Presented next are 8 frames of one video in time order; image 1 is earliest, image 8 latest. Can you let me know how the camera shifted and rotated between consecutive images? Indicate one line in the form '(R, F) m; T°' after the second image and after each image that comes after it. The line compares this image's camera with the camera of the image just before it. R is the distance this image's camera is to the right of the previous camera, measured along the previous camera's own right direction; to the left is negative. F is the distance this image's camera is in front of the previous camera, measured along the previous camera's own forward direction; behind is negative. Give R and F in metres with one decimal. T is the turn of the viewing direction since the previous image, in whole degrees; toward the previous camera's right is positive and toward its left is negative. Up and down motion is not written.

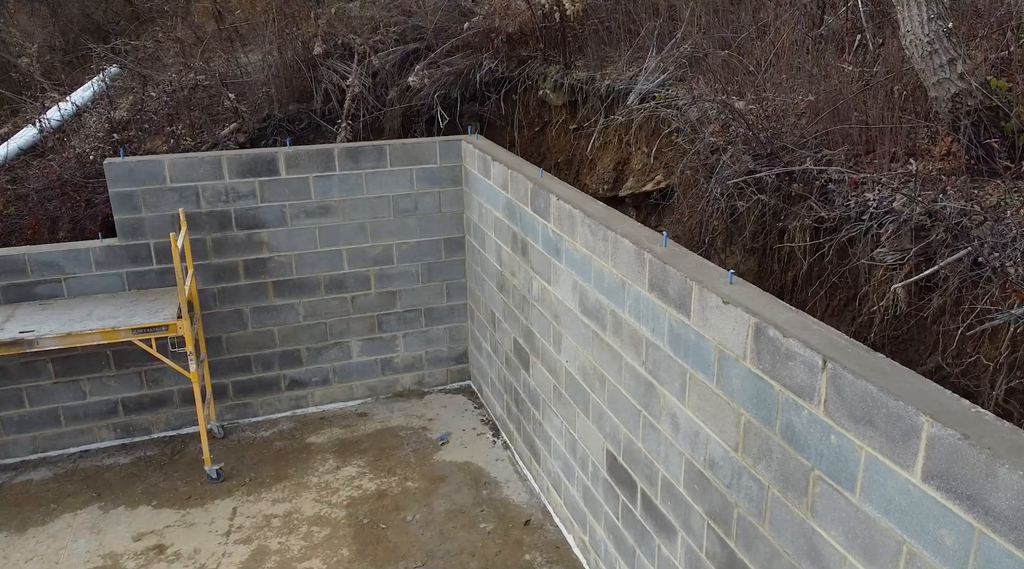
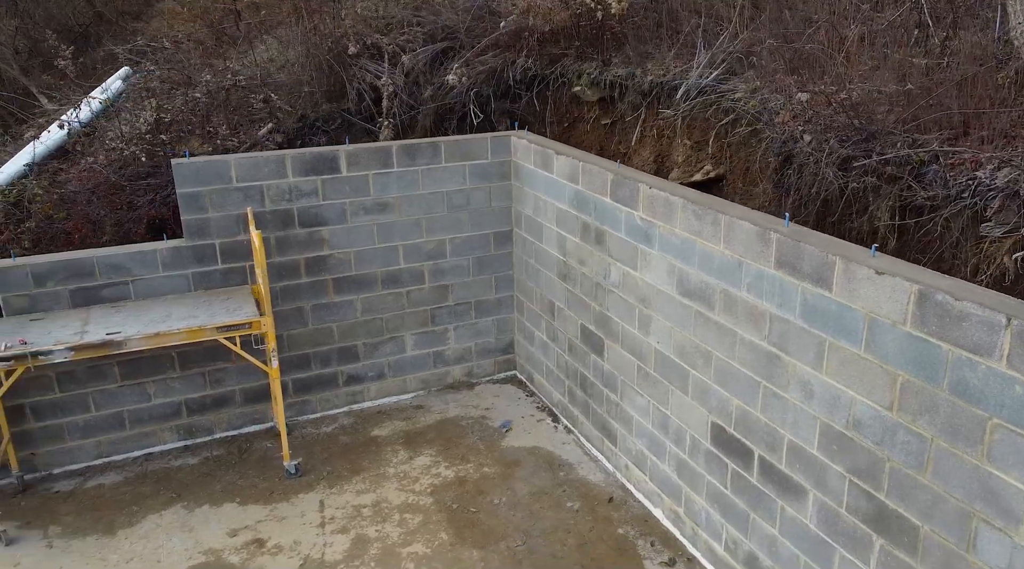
(-0.7, -0.1) m; +4°
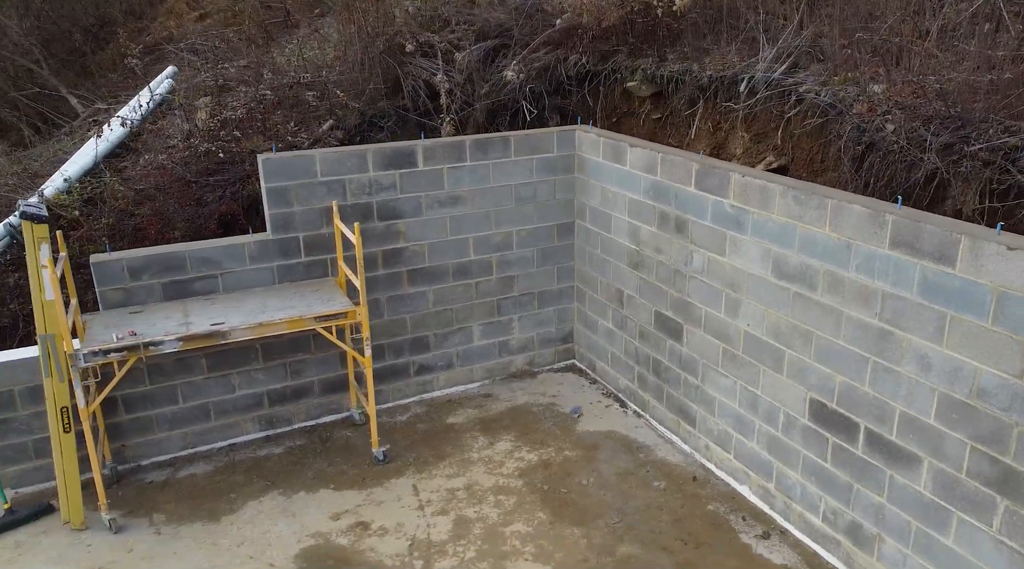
(-0.6, -0.1) m; +2°
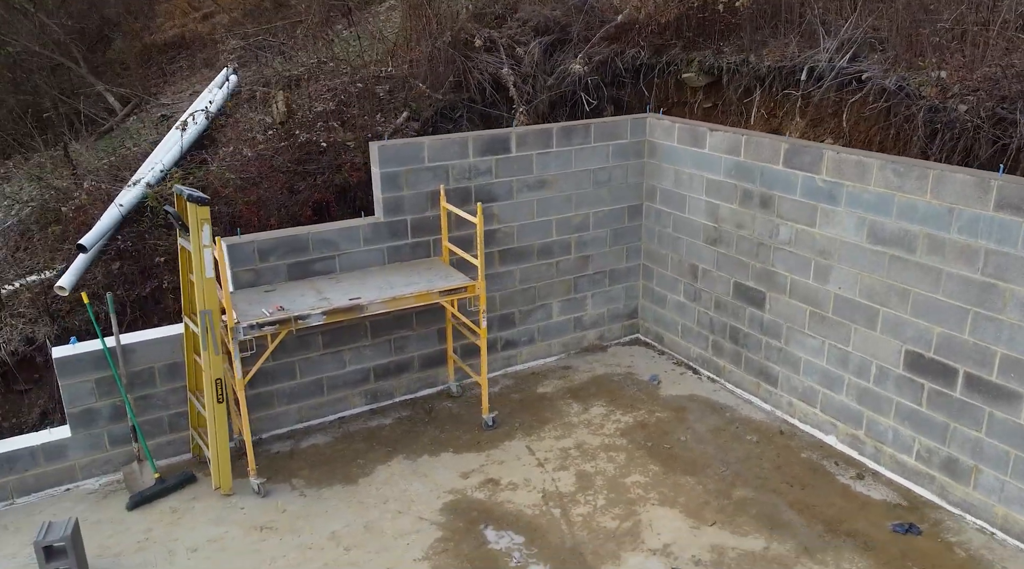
(-0.8, -0.3) m; +3°
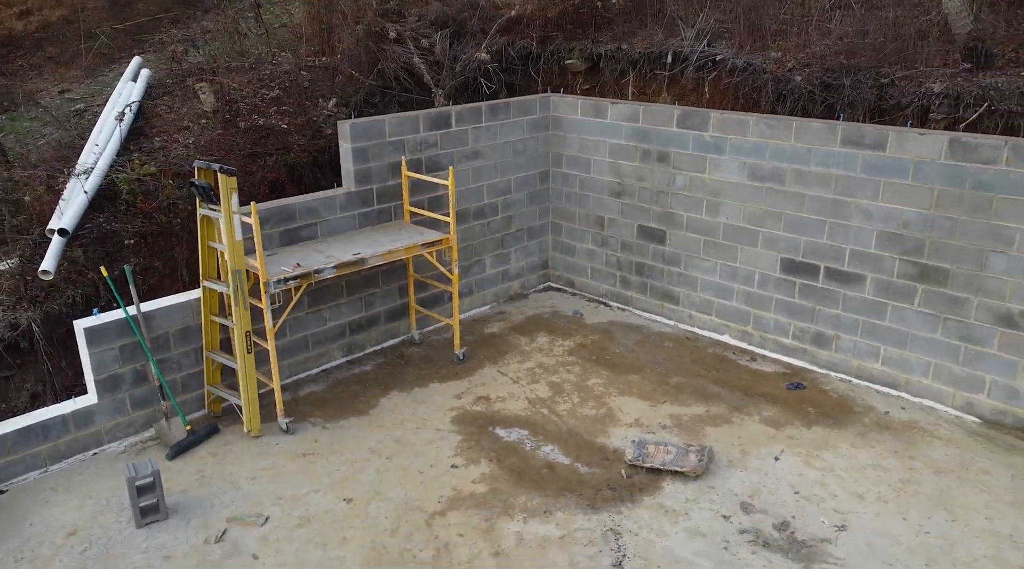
(-1.1, -0.8) m; +14°
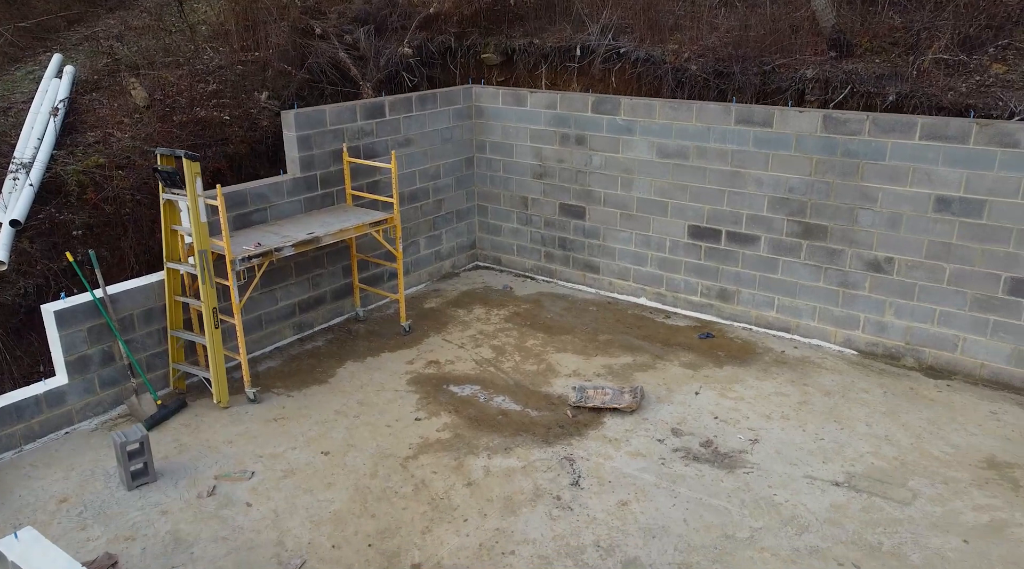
(-0.4, -0.5) m; +7°
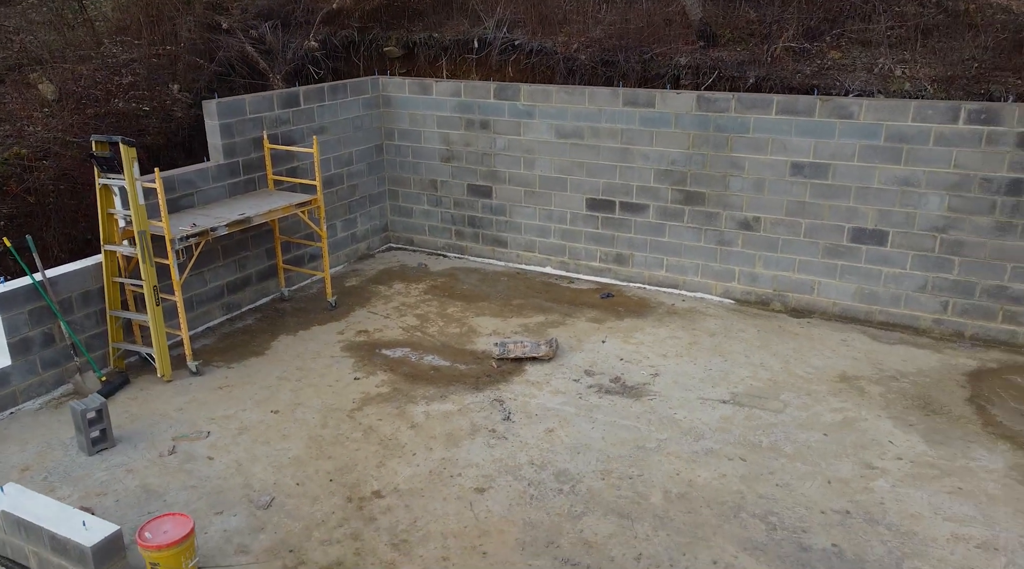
(-0.3, -0.6) m; +8°
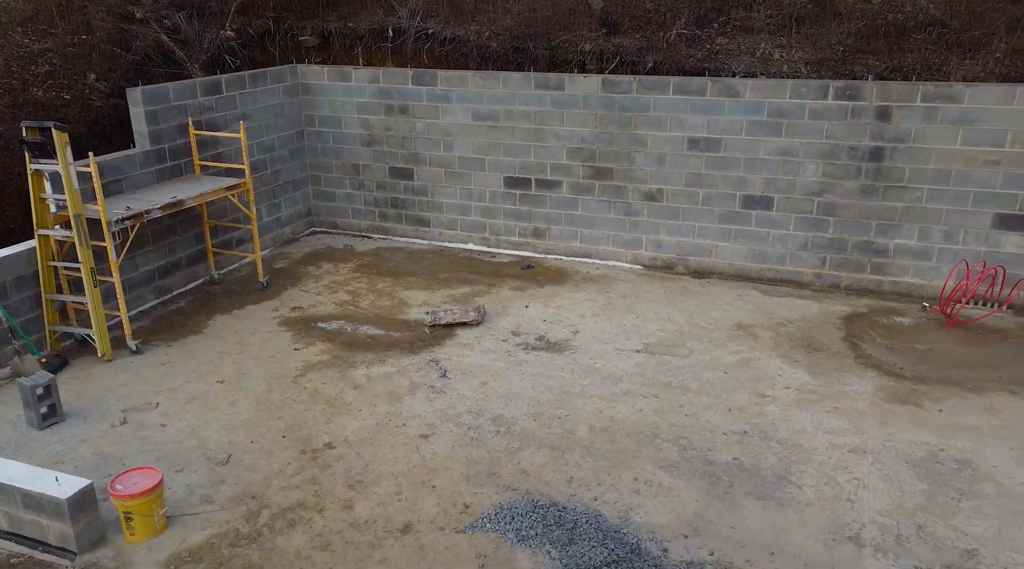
(-0.2, -0.4) m; +6°
